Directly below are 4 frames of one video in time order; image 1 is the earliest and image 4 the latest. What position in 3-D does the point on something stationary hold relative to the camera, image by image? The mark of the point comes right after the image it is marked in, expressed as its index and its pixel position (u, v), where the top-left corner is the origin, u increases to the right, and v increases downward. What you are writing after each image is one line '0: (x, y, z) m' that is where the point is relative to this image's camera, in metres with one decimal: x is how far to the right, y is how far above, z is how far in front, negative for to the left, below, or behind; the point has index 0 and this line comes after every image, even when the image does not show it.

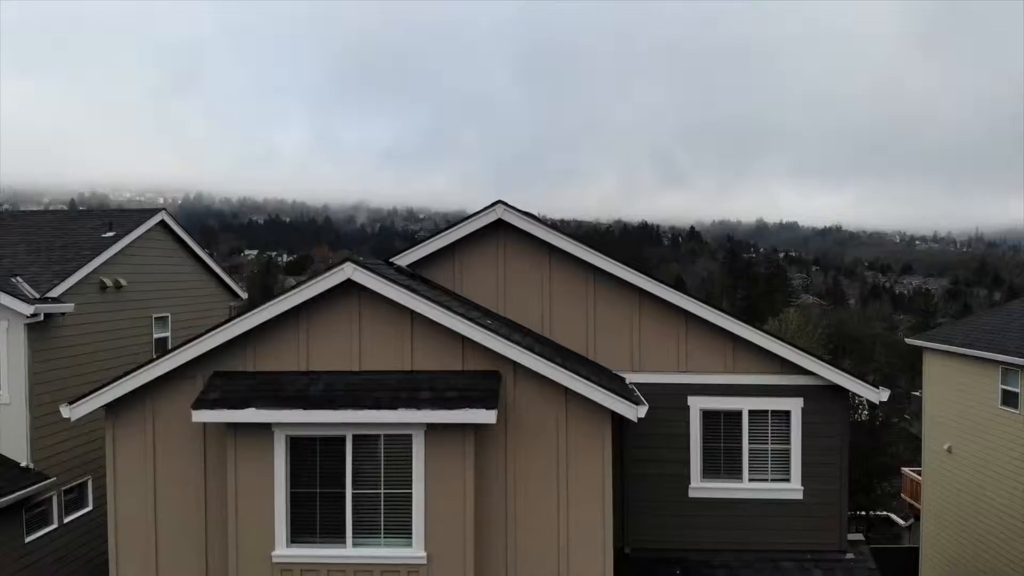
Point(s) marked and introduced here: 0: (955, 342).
0: (+8.2, -1.0, +12.7) m
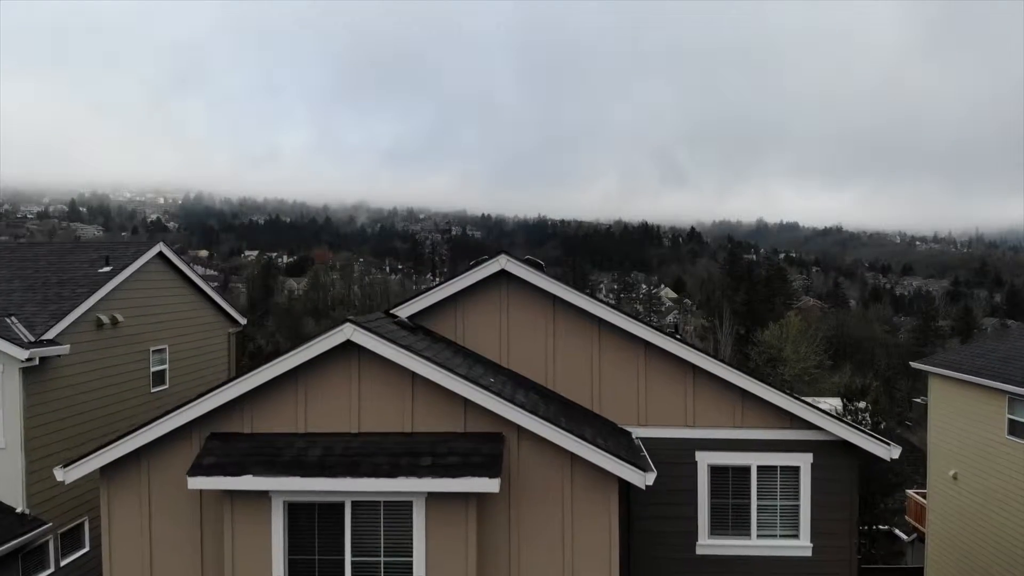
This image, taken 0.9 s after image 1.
0: (+8.2, -1.5, +12.6) m
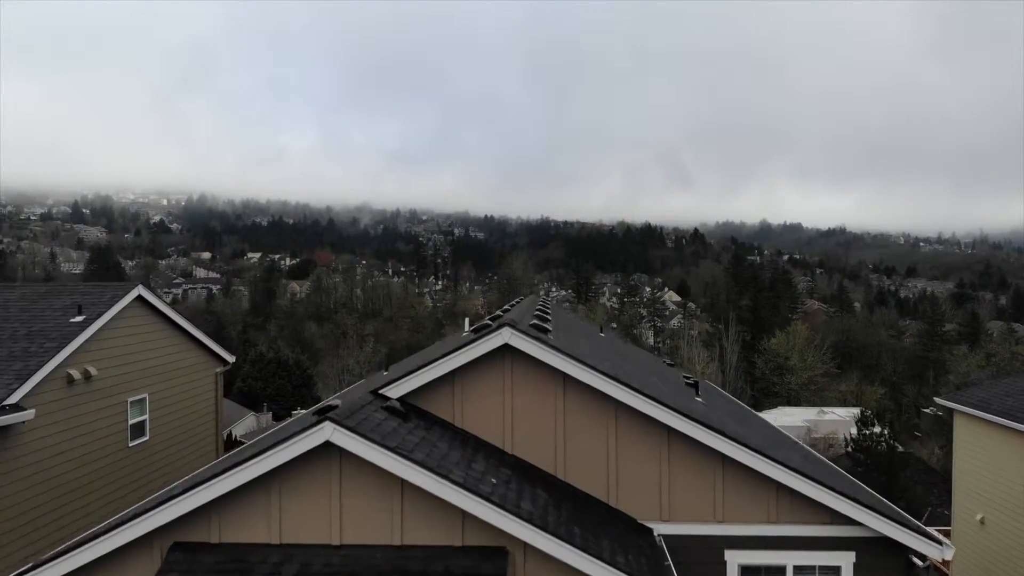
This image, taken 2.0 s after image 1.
0: (+8.3, -2.1, +11.9) m
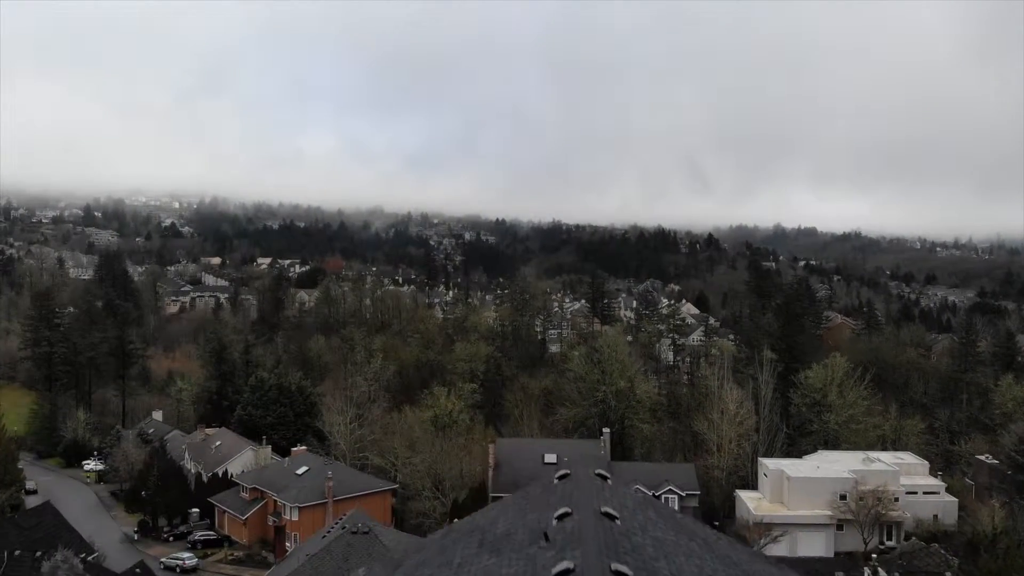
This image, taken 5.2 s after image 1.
0: (+8.8, -4.2, +7.7) m
